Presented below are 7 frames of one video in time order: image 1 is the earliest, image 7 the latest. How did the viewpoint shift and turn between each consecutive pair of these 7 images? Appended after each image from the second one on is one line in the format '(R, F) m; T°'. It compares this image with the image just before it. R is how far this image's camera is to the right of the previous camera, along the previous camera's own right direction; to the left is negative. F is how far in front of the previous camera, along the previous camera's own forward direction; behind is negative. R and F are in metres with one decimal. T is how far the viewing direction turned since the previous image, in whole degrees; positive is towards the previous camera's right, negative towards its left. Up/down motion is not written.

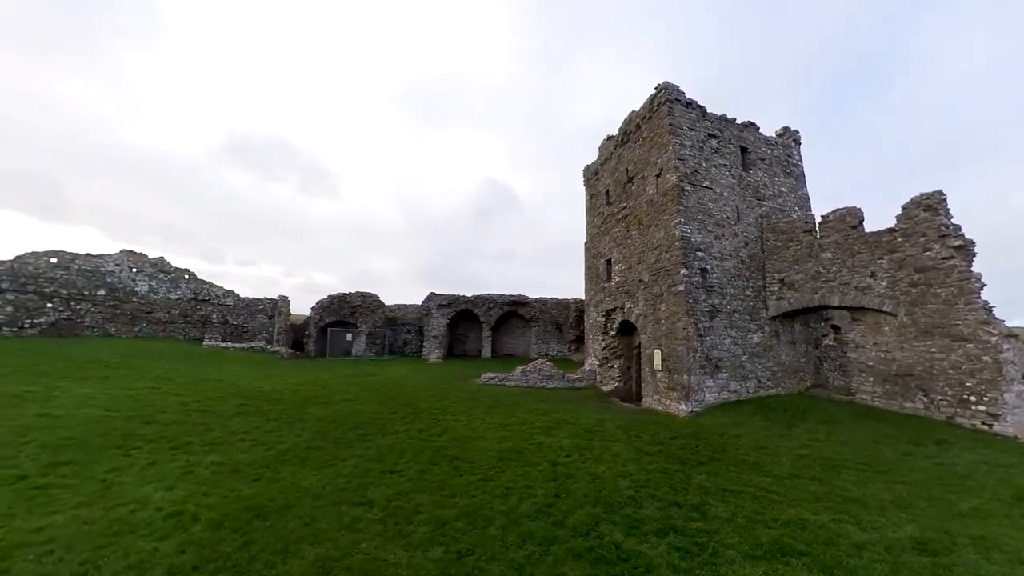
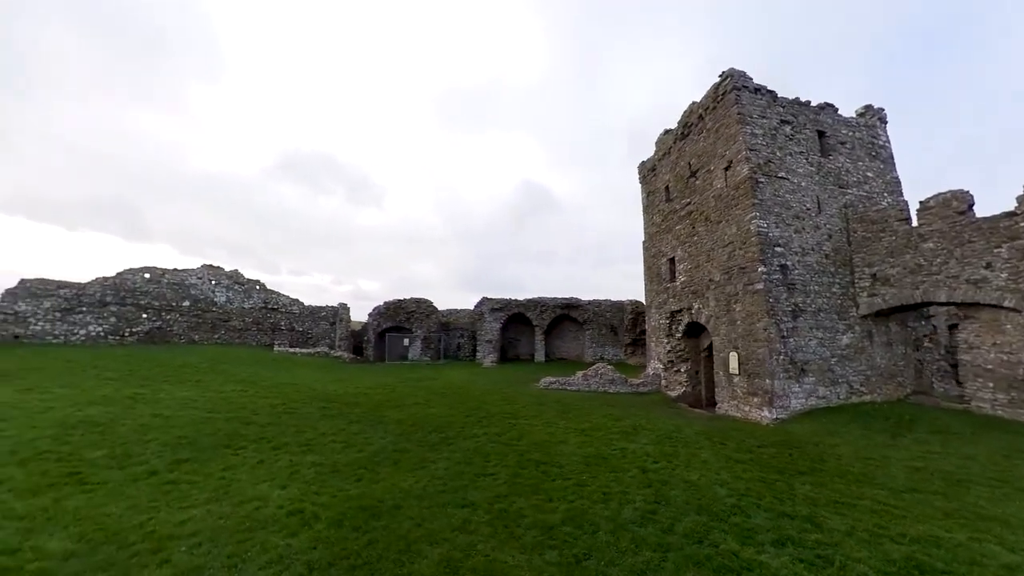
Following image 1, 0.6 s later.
(-1.7, +0.1) m; -5°
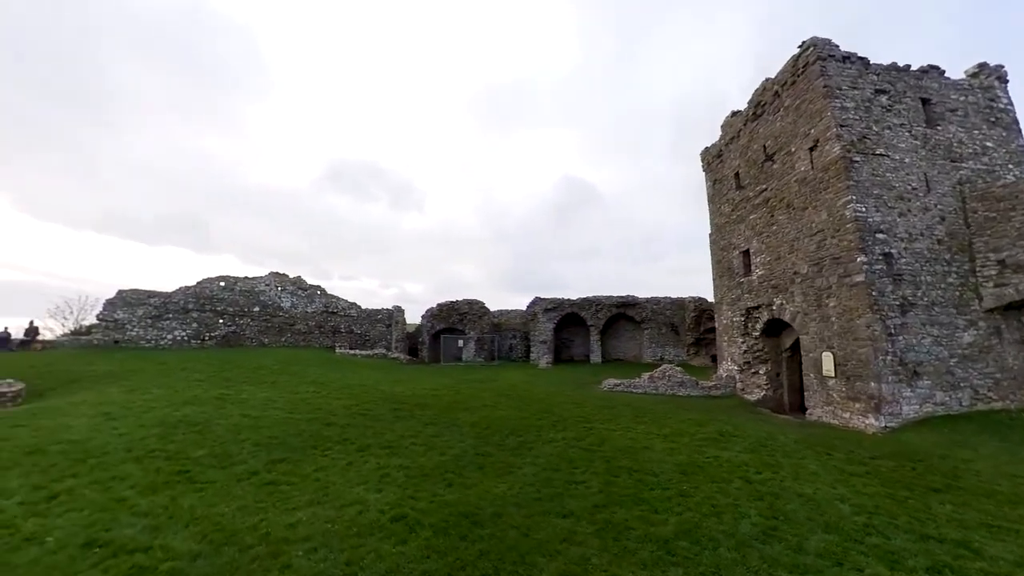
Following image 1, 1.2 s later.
(-1.6, +0.5) m; -5°
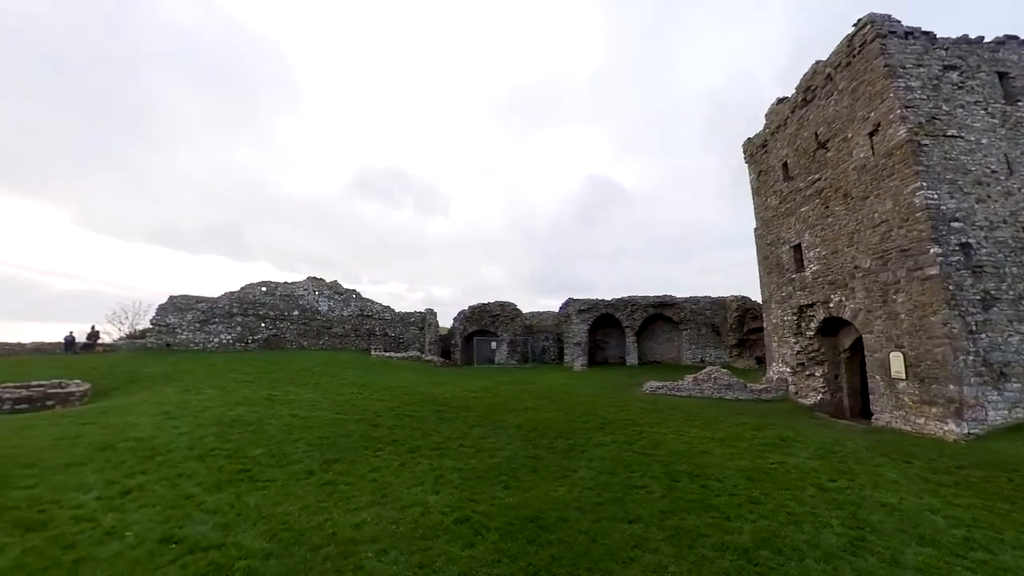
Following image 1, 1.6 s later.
(-0.9, +0.3) m; -3°
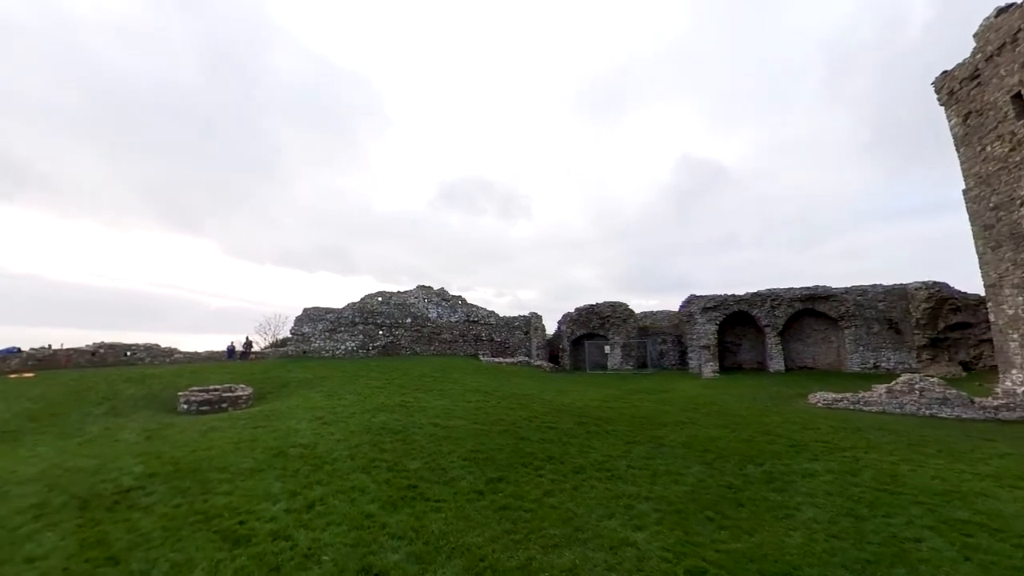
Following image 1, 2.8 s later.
(-2.7, +1.4) m; -11°
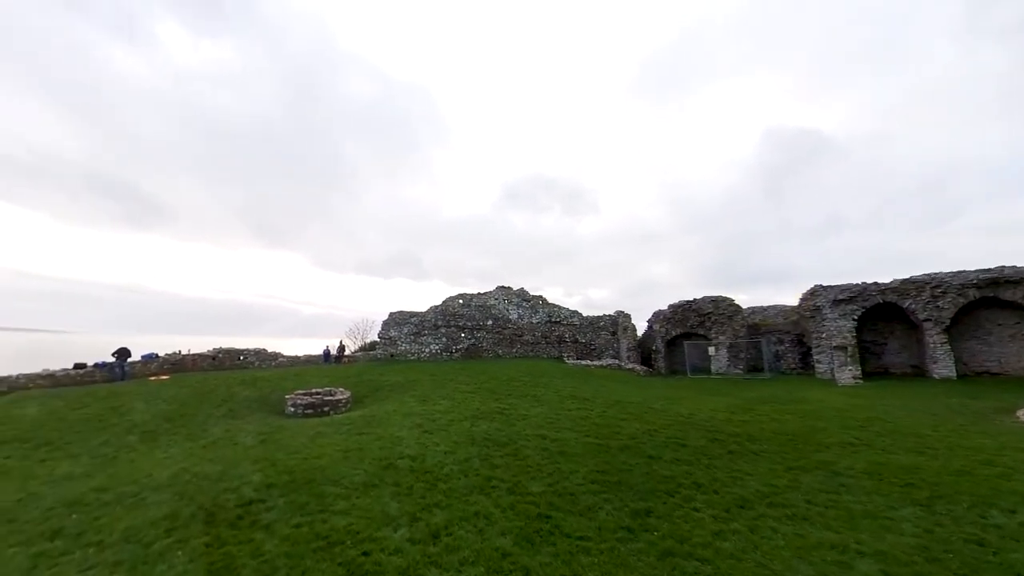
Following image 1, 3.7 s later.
(-1.7, +1.5) m; -10°
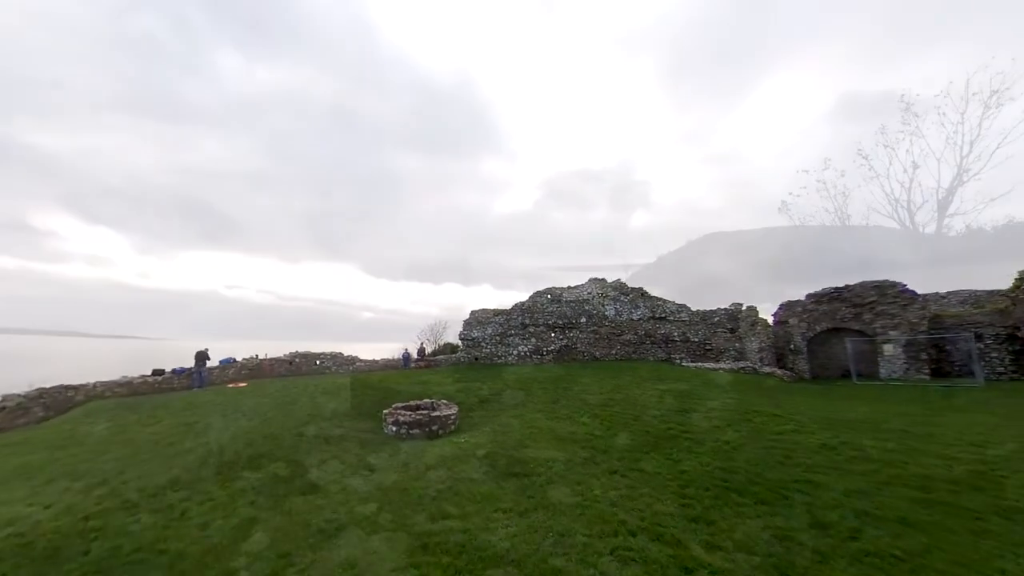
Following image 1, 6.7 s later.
(-4.5, +4.3) m; -5°
